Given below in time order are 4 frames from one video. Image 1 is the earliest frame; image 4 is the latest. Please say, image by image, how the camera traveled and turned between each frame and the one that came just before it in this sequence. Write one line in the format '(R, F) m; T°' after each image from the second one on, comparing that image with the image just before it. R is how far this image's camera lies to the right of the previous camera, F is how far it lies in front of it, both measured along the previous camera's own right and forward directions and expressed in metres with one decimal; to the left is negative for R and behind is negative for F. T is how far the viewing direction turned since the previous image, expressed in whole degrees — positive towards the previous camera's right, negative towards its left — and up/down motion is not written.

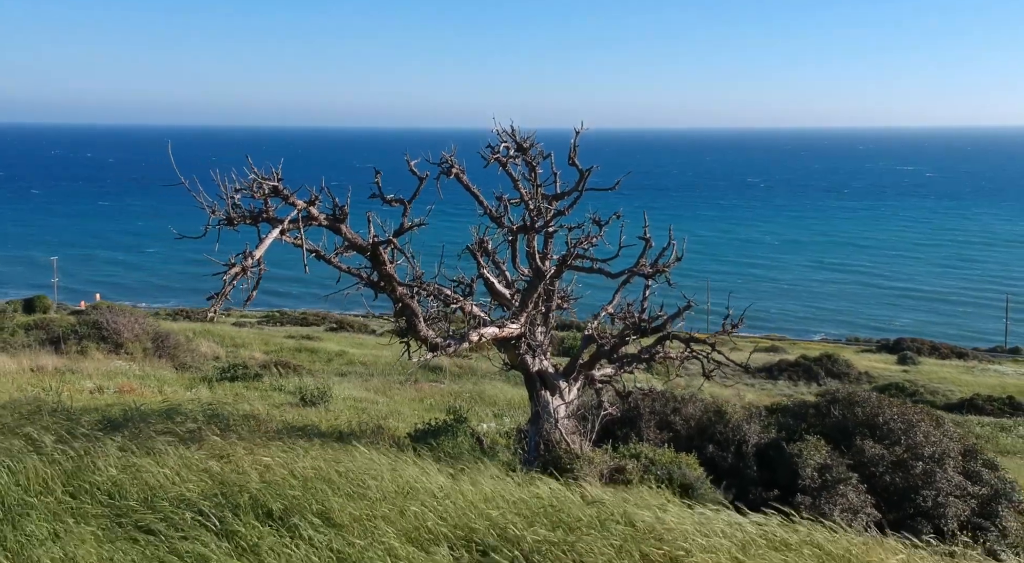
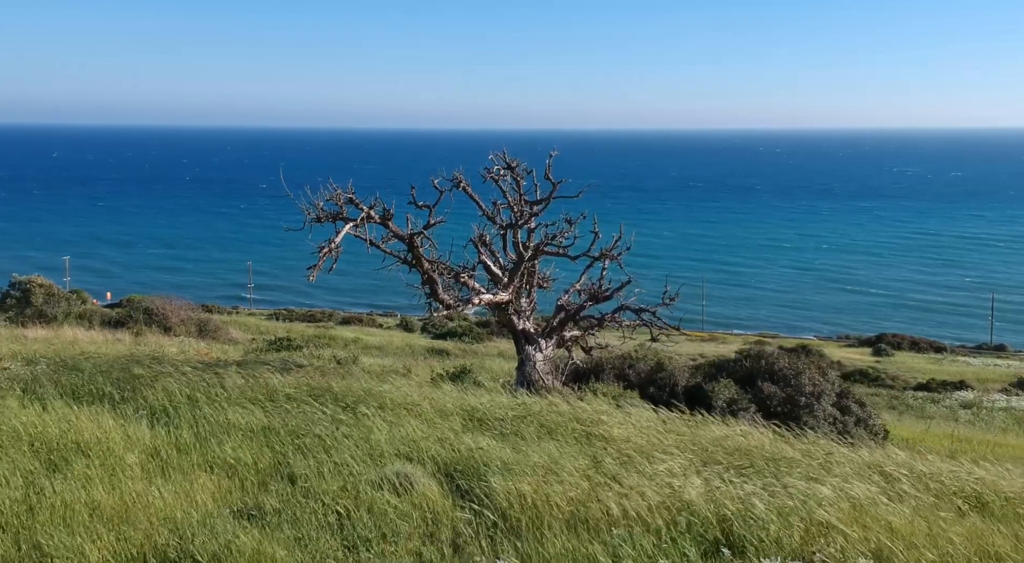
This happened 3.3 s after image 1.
(+0.1, -3.6) m; 0°
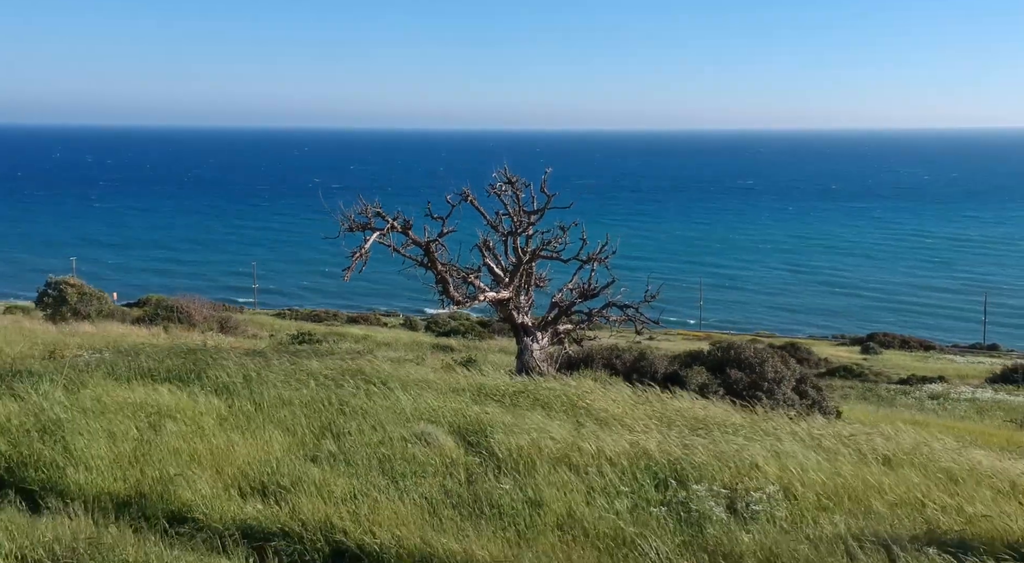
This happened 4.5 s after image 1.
(0.0, -2.0) m; 0°
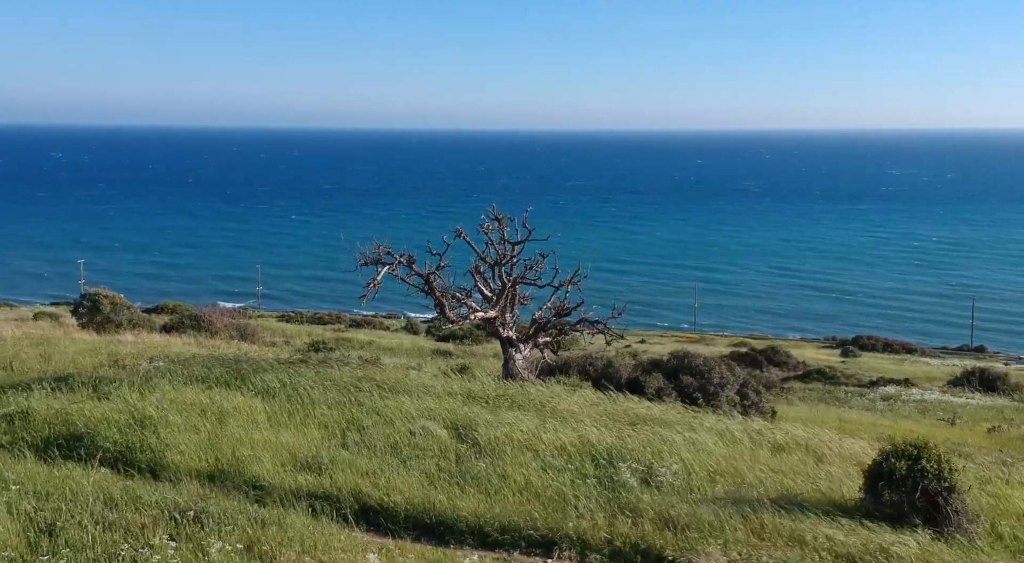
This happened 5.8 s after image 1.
(+0.2, -2.9) m; 0°
